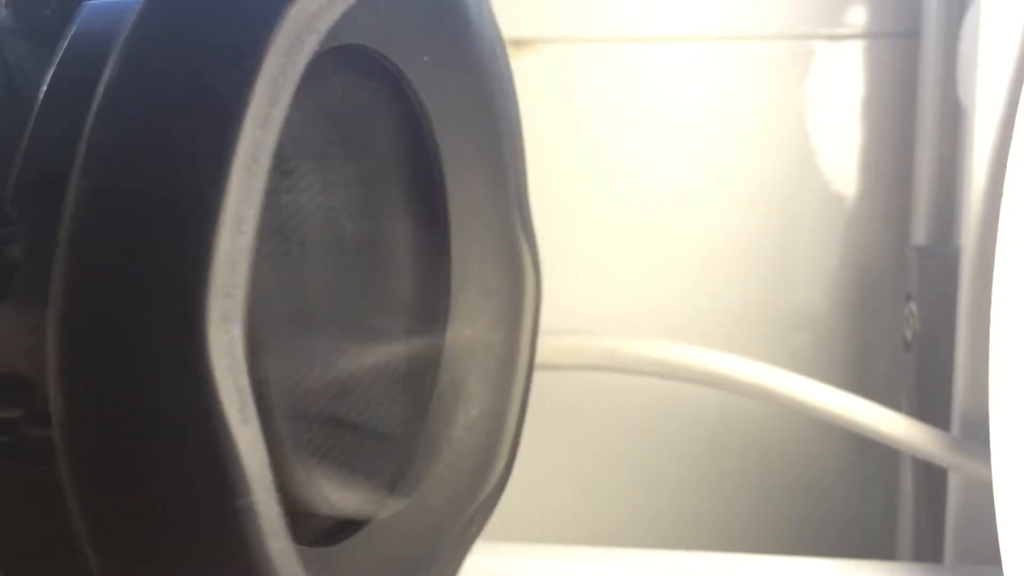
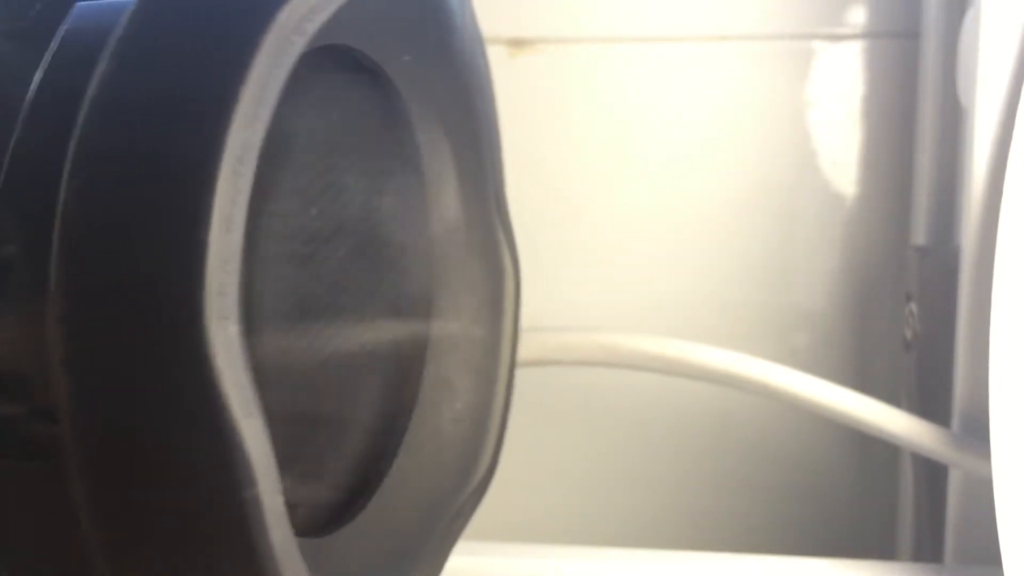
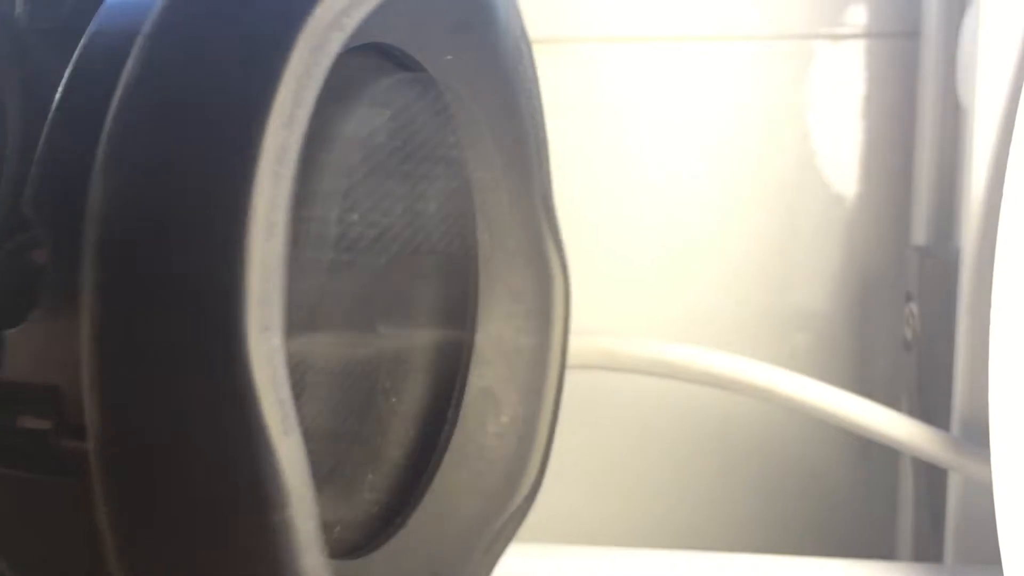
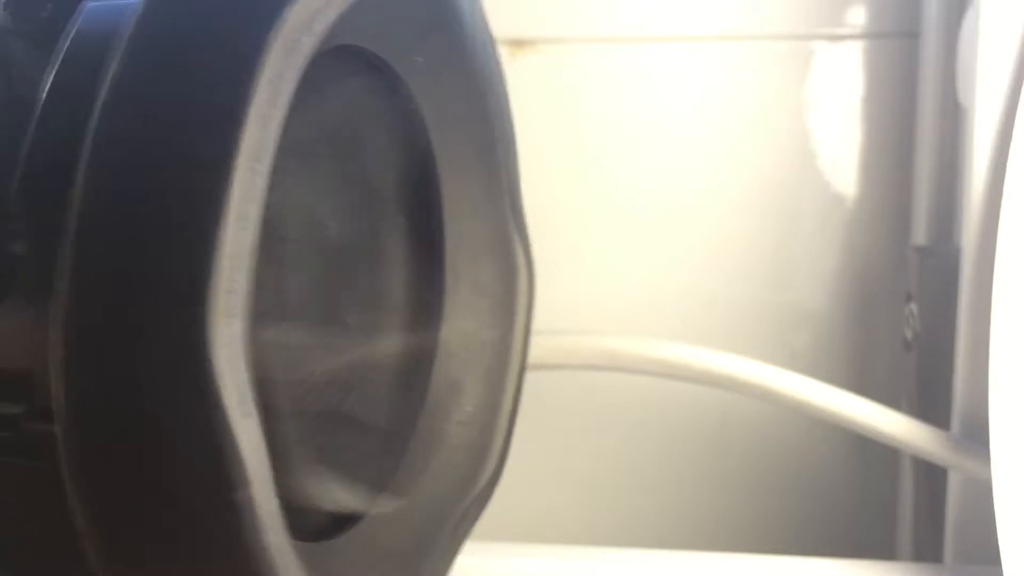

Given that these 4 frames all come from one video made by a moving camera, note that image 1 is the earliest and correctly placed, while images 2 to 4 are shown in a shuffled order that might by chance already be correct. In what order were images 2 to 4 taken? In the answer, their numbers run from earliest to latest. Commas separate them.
4, 2, 3
